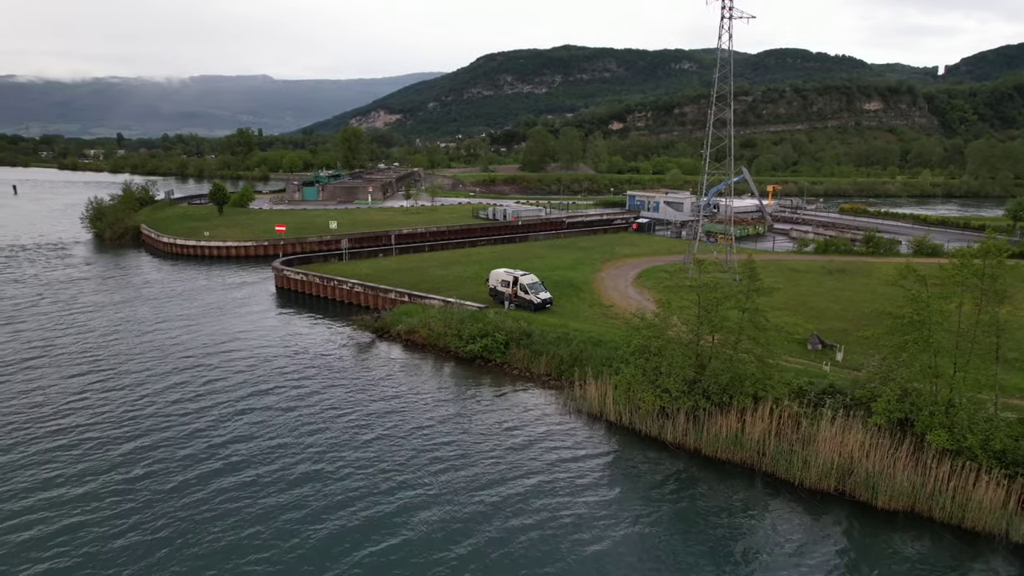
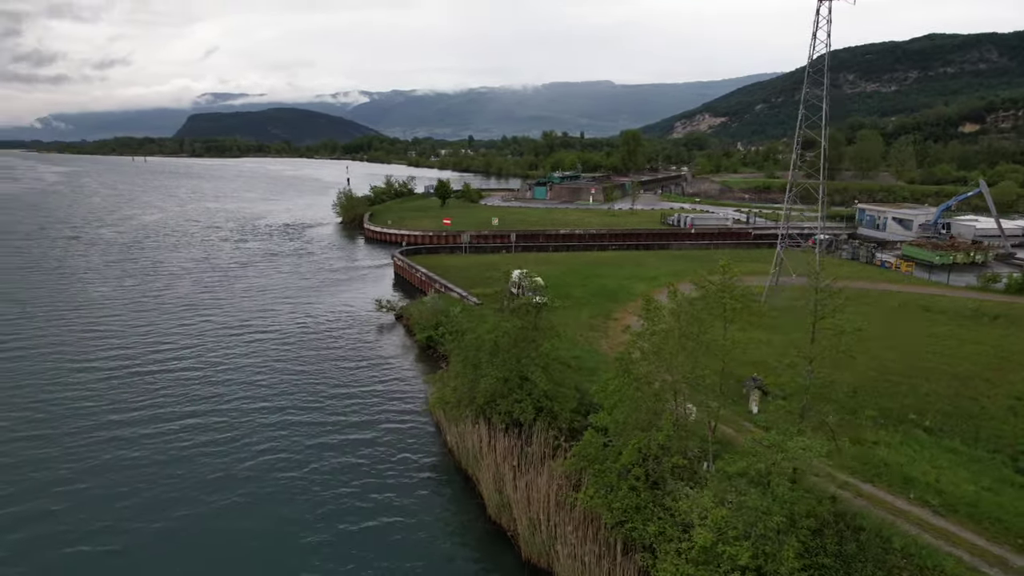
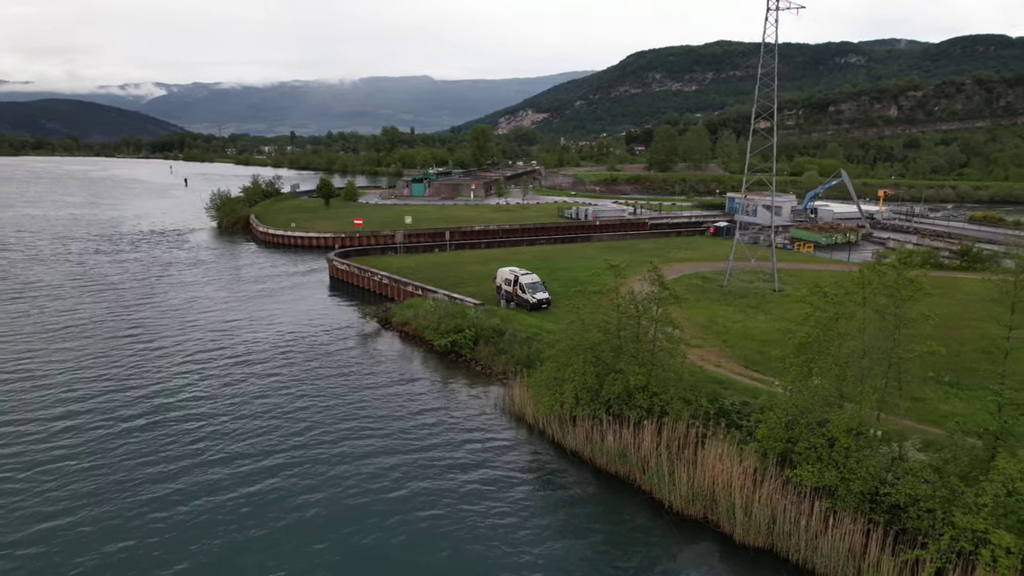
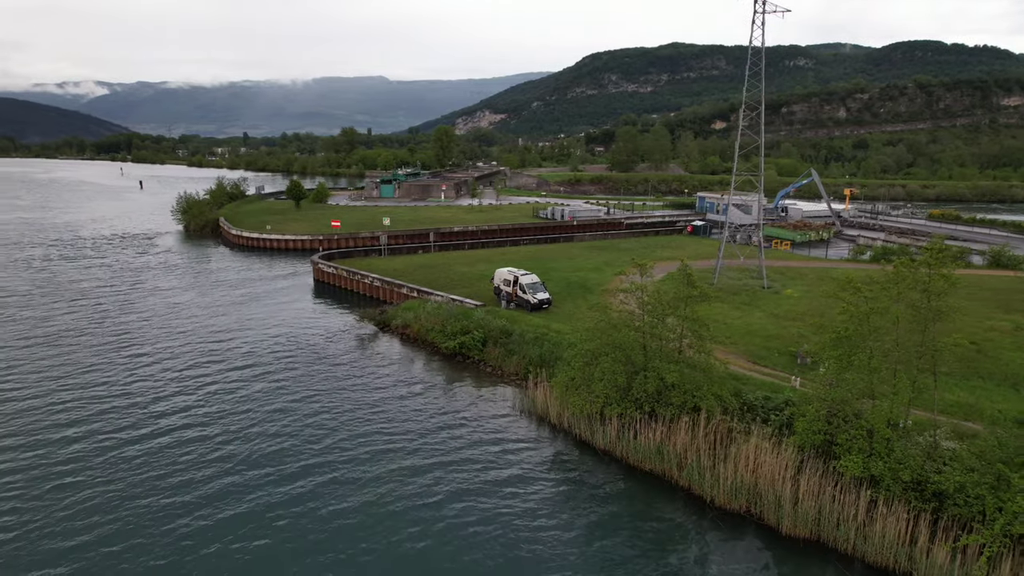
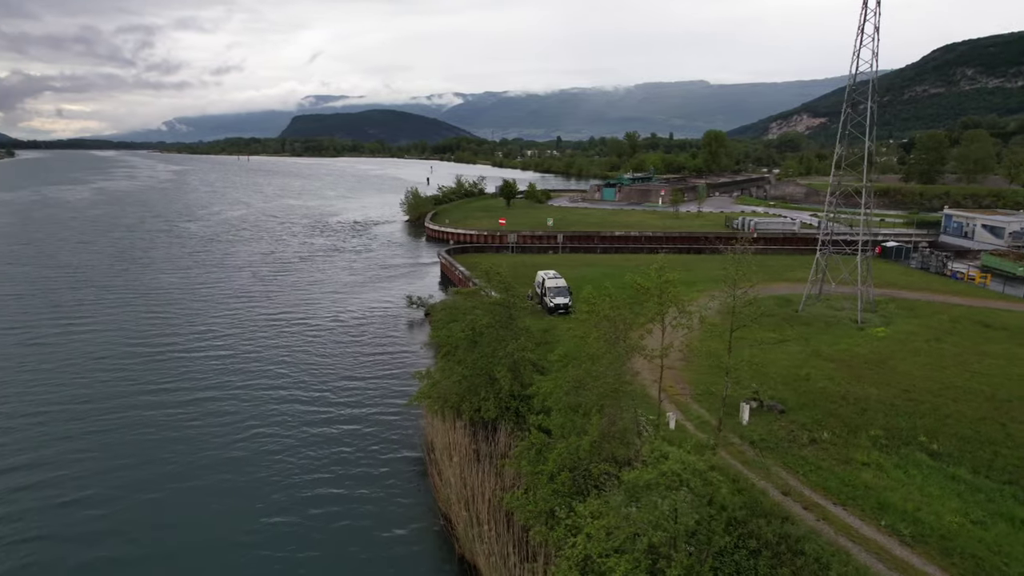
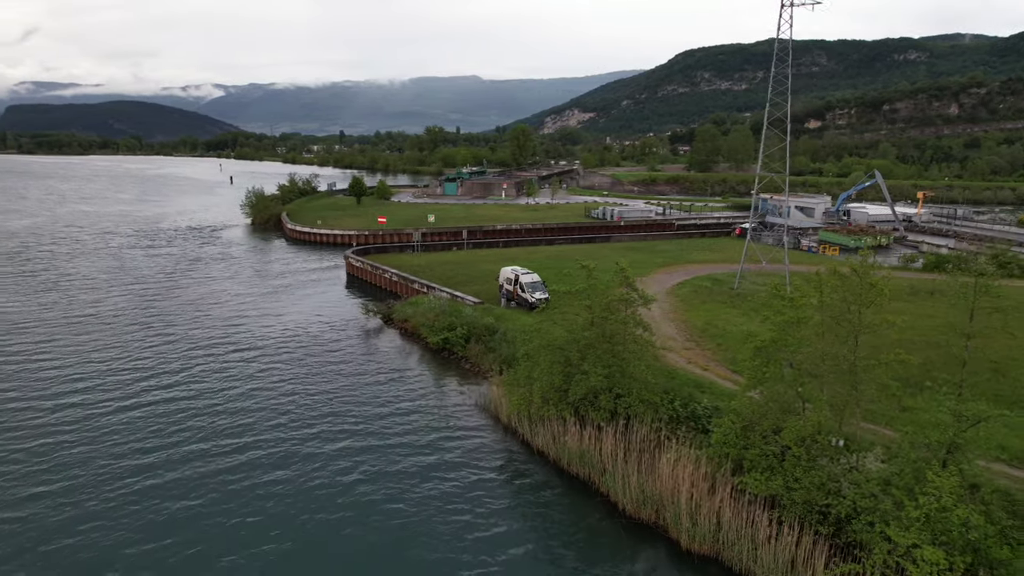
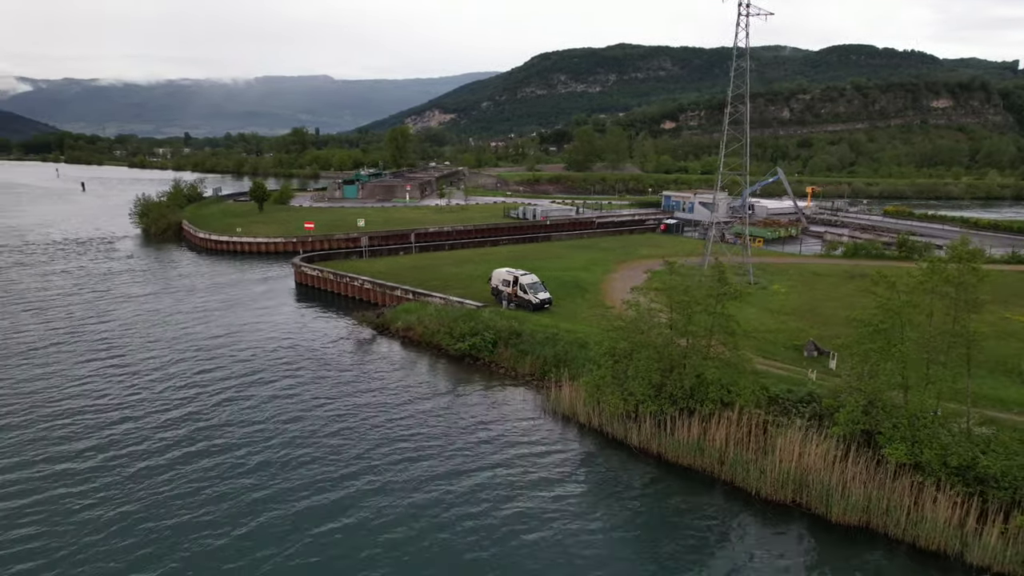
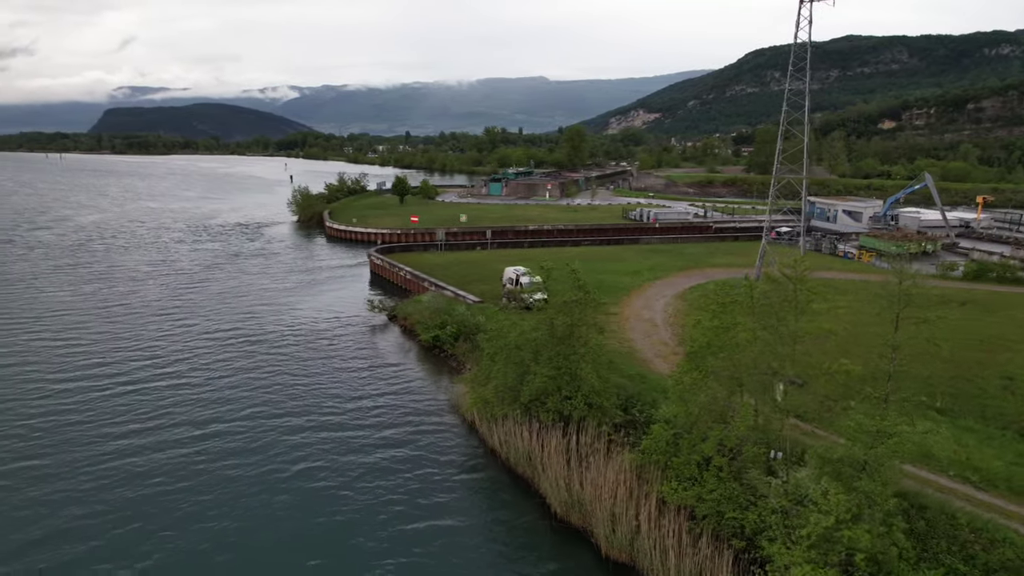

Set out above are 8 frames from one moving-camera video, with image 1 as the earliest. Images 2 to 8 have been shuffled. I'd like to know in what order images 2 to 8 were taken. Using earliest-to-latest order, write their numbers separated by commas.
7, 4, 3, 6, 8, 2, 5
